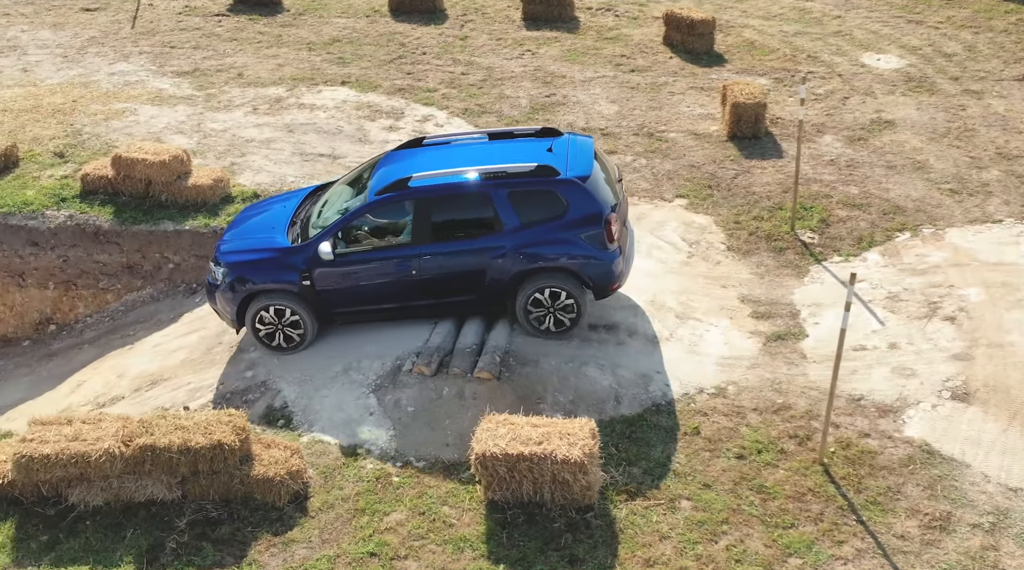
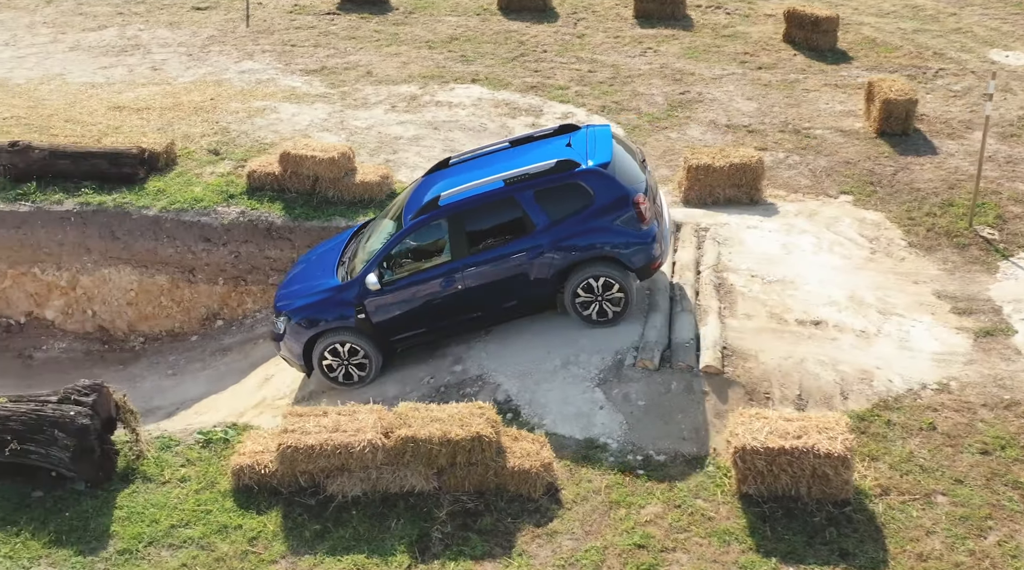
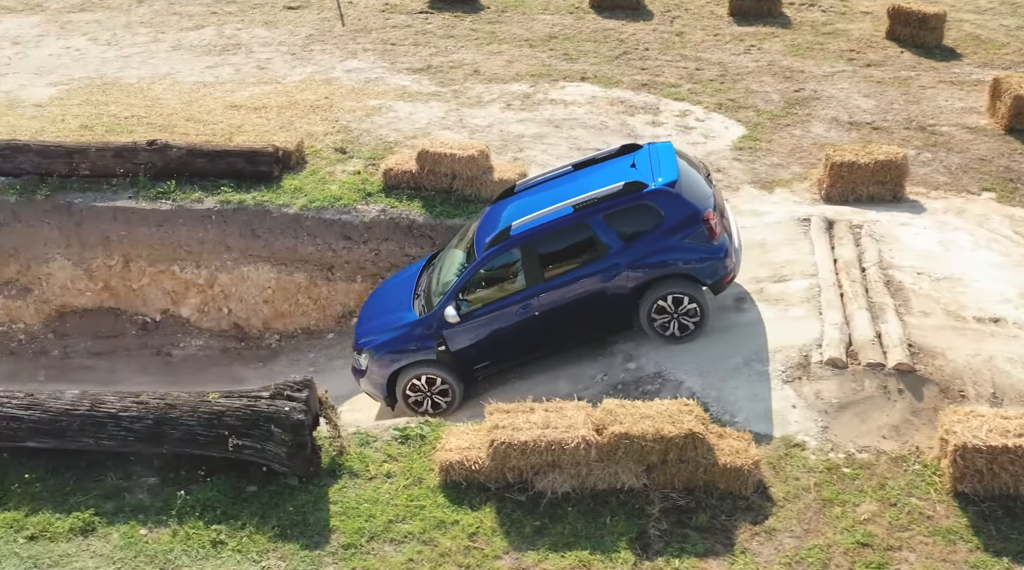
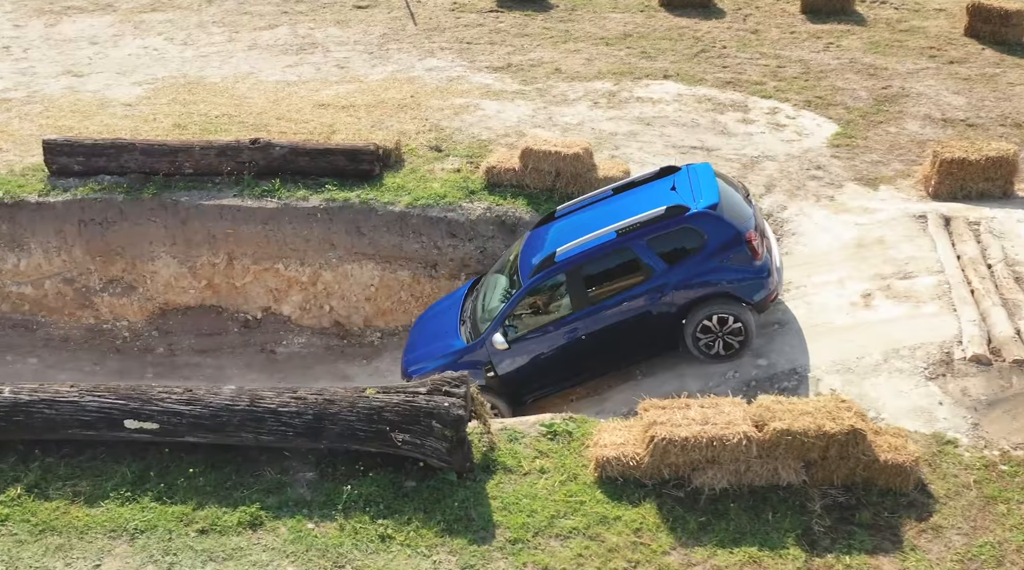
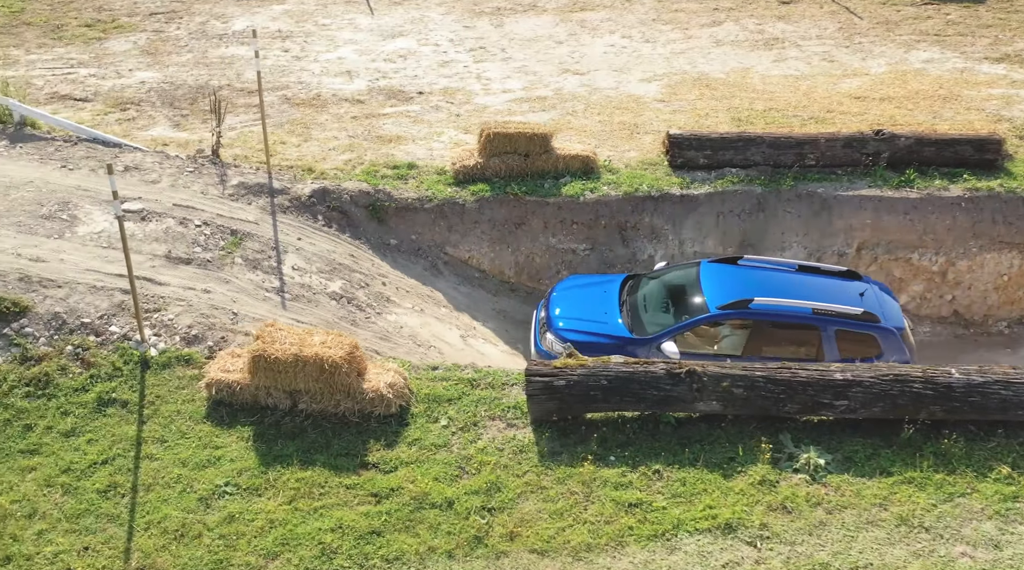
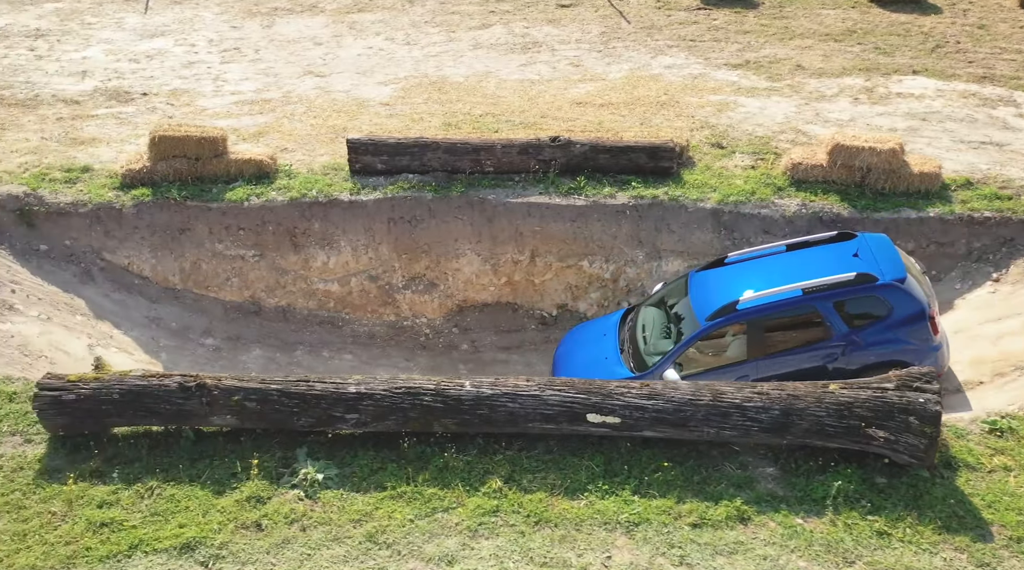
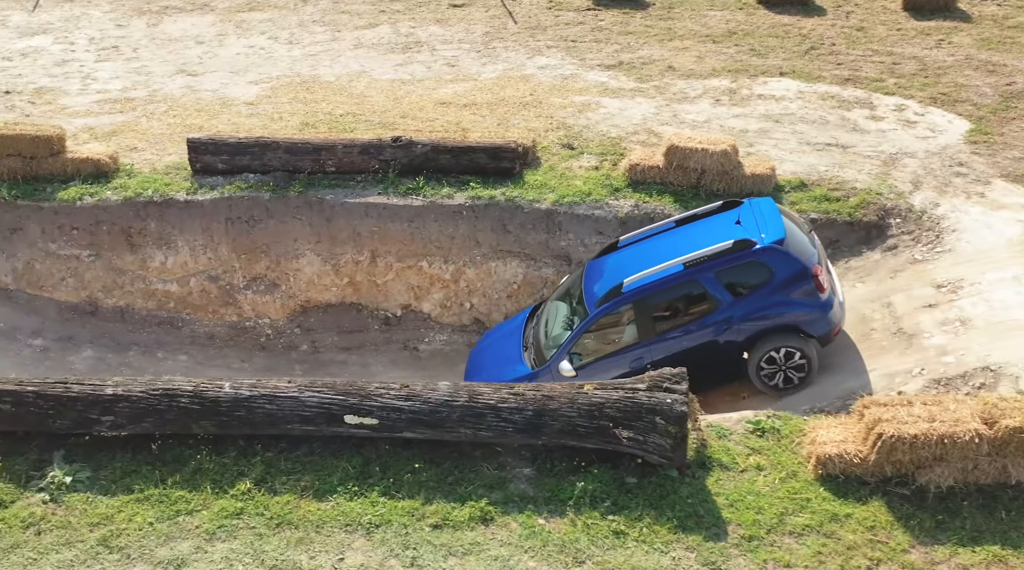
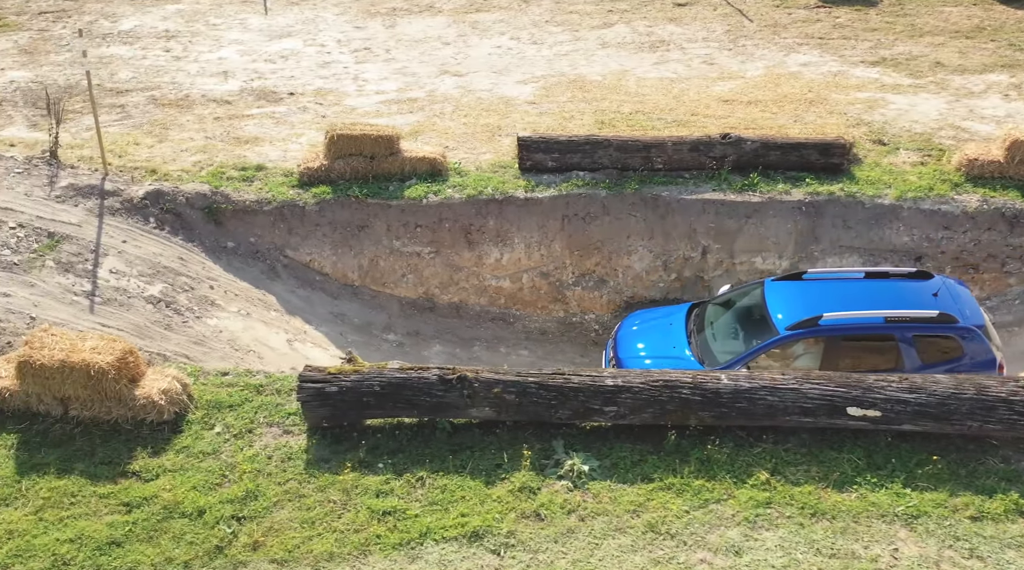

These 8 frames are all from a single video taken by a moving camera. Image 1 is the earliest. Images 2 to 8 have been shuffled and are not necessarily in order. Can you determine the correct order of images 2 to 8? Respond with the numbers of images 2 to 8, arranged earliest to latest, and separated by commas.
2, 3, 4, 7, 6, 8, 5
